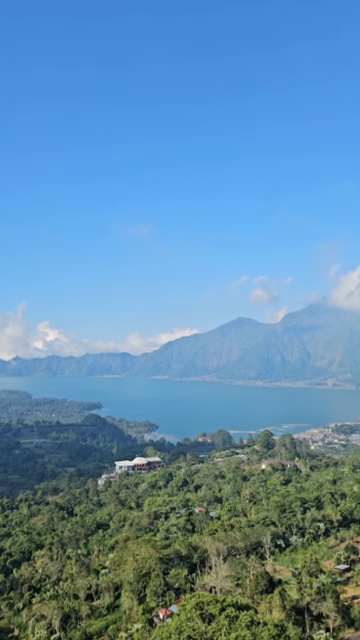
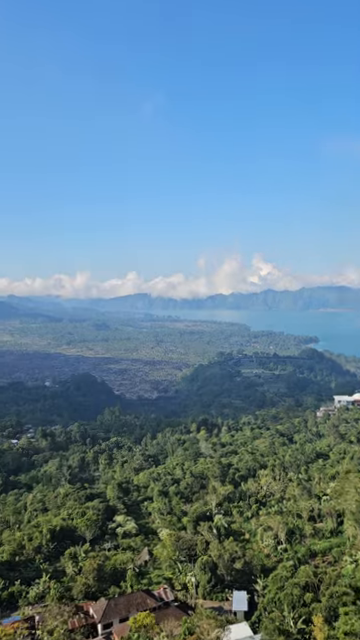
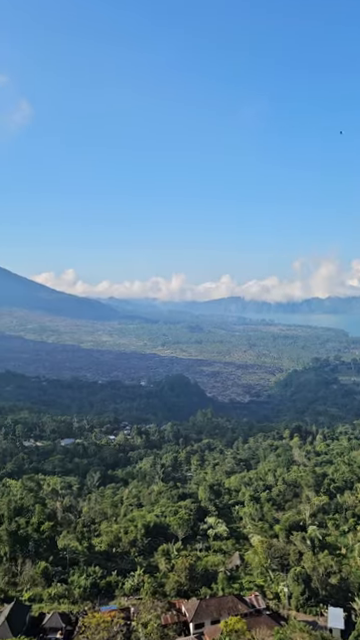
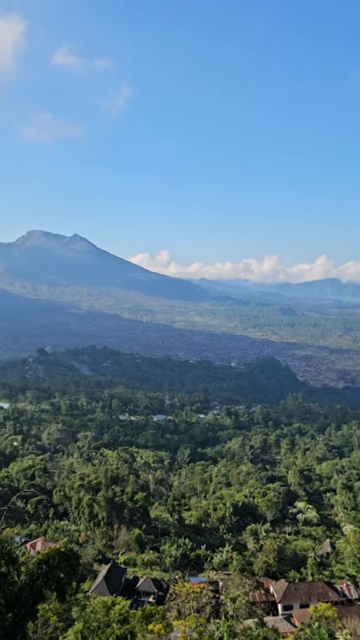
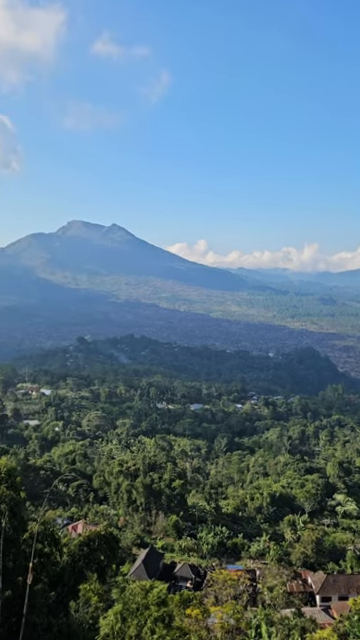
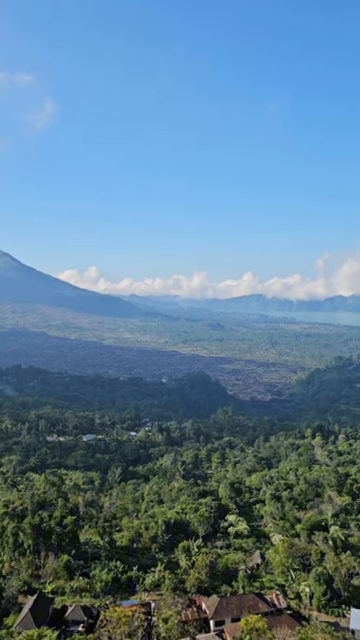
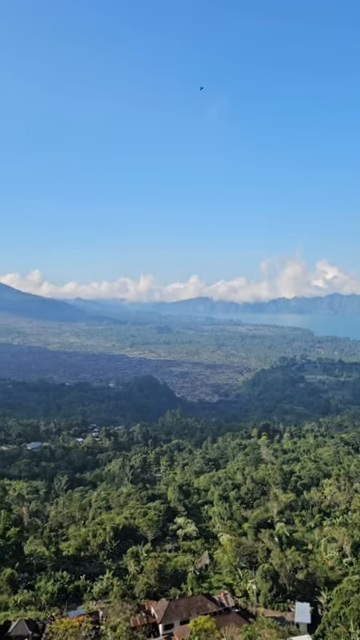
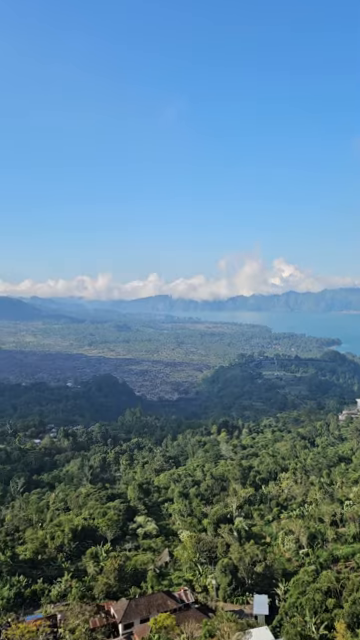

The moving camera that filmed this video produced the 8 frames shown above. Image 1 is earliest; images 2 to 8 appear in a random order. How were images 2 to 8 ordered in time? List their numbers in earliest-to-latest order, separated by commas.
2, 8, 7, 3, 6, 4, 5
